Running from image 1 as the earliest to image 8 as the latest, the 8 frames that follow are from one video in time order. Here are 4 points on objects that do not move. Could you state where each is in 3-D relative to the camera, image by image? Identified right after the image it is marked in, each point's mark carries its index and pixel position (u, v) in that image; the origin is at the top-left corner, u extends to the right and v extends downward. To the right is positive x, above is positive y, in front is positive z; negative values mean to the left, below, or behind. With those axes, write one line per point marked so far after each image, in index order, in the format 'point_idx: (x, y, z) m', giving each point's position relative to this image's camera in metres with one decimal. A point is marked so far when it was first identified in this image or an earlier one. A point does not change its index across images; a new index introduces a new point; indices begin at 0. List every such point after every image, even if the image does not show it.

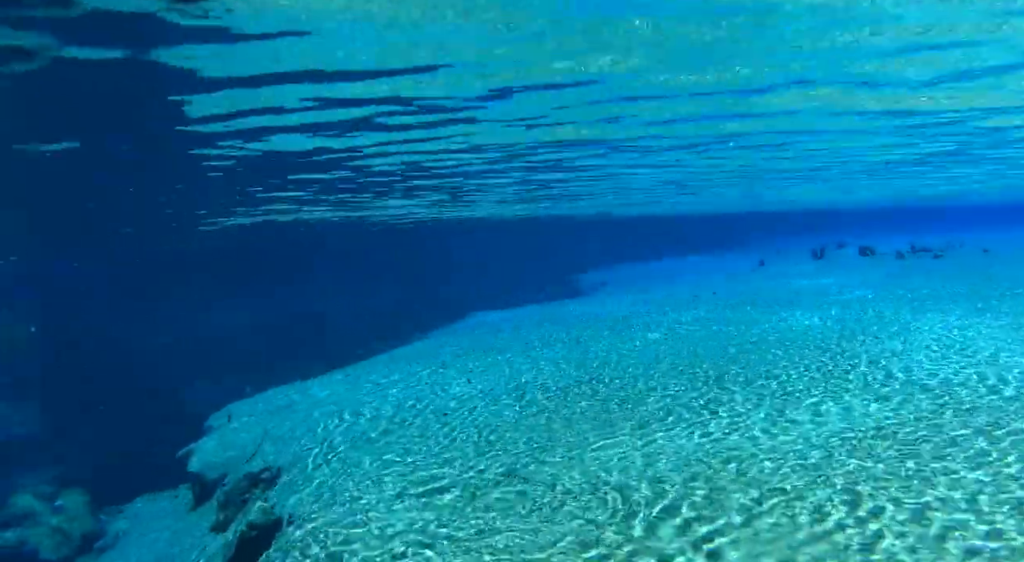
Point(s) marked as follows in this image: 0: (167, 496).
0: (-5.8, -3.6, +16.4) m
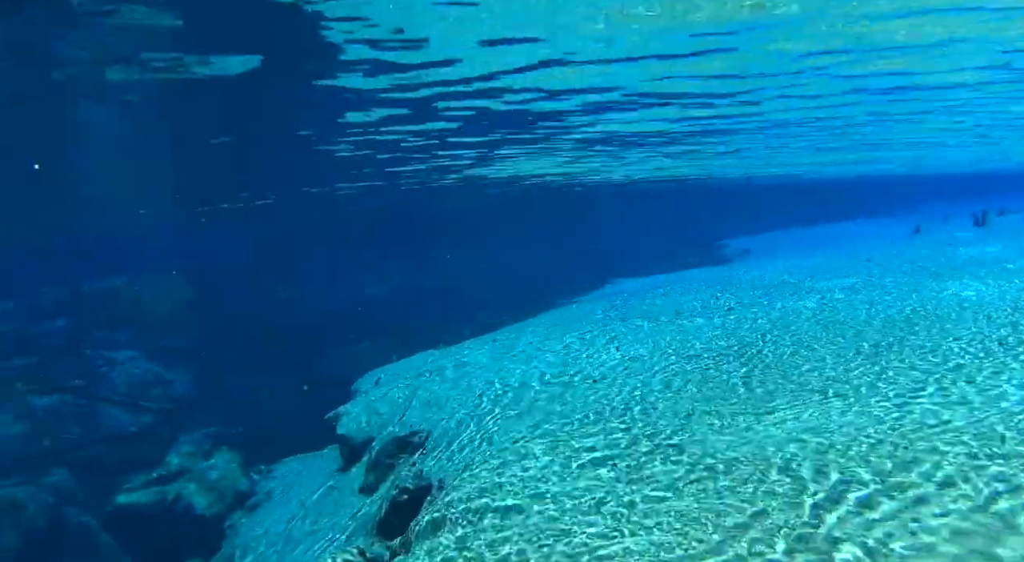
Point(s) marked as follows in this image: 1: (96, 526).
0: (-3.7, -3.8, +17.9) m
1: (-7.5, -4.5, +16.9) m
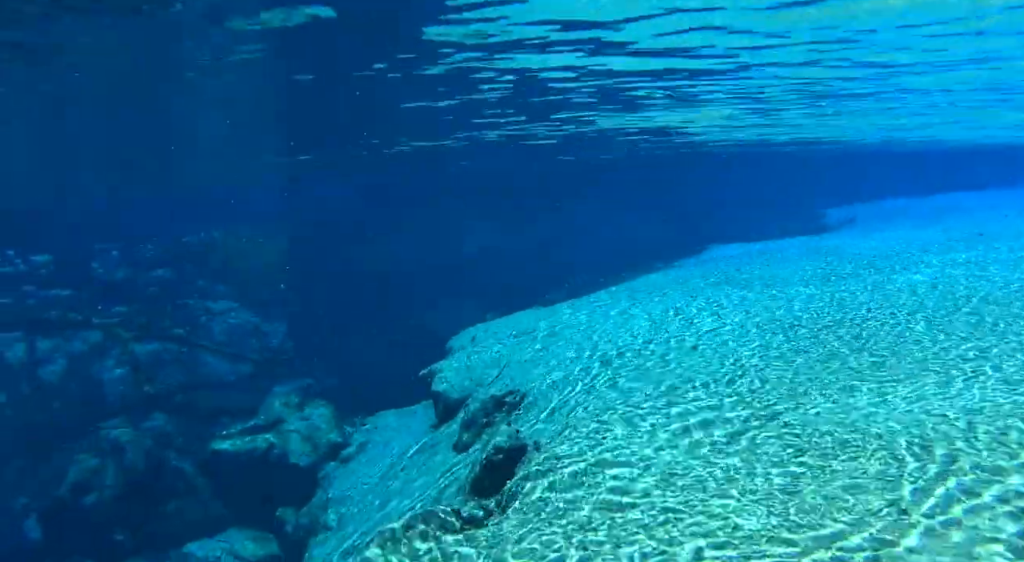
0: (-1.8, -2.9, +17.7) m
1: (-5.8, -3.5, +17.1) m
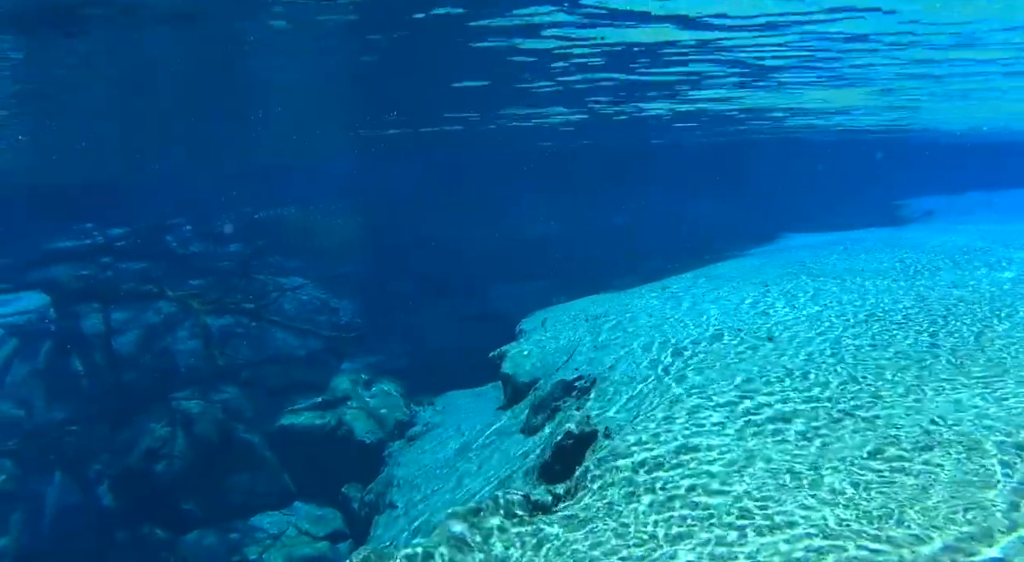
0: (-0.5, -2.5, +17.3) m
1: (-4.5, -3.0, +17.0) m
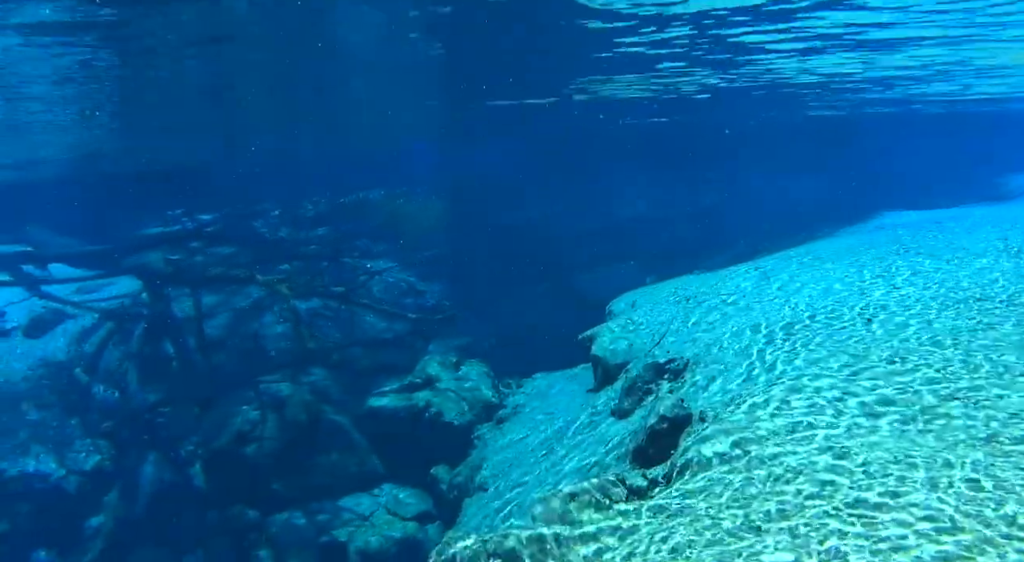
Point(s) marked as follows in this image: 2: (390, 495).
0: (+1.1, -2.0, +16.7) m
1: (-3.0, -2.6, +16.8) m
2: (-2.0, -3.7, +15.8) m
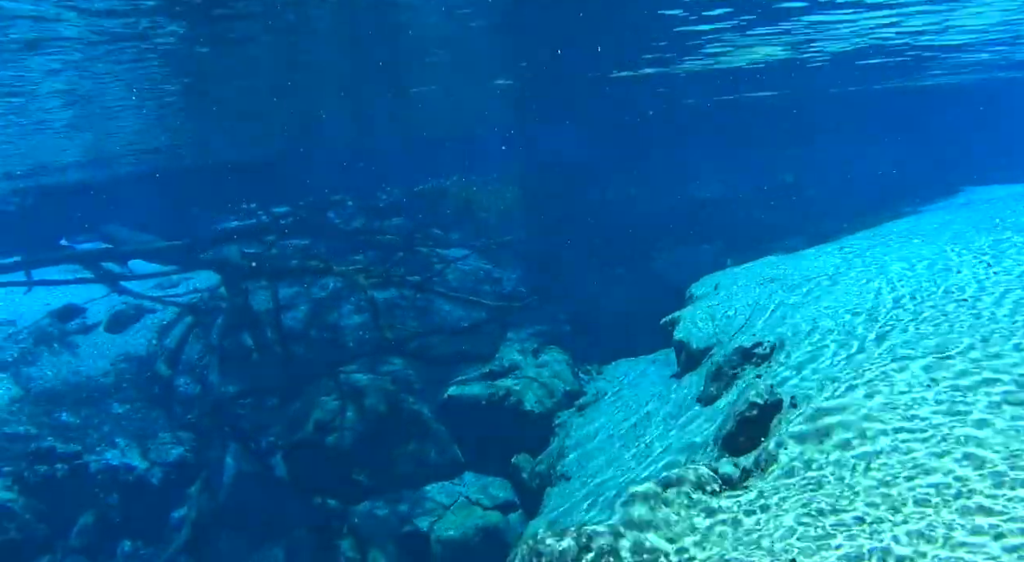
0: (+2.4, -1.6, +16.0) m
1: (-1.5, -2.3, +16.4) m
2: (-0.7, -3.4, +15.4) m
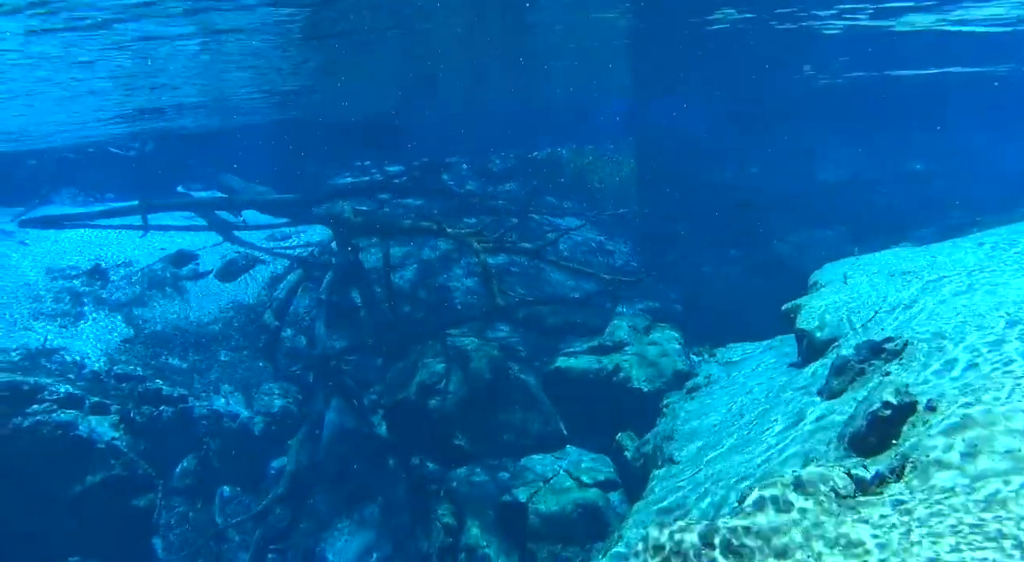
0: (+4.2, -1.1, +14.8) m
1: (+0.3, -1.6, +15.7) m
2: (+1.0, -2.7, +14.6) m
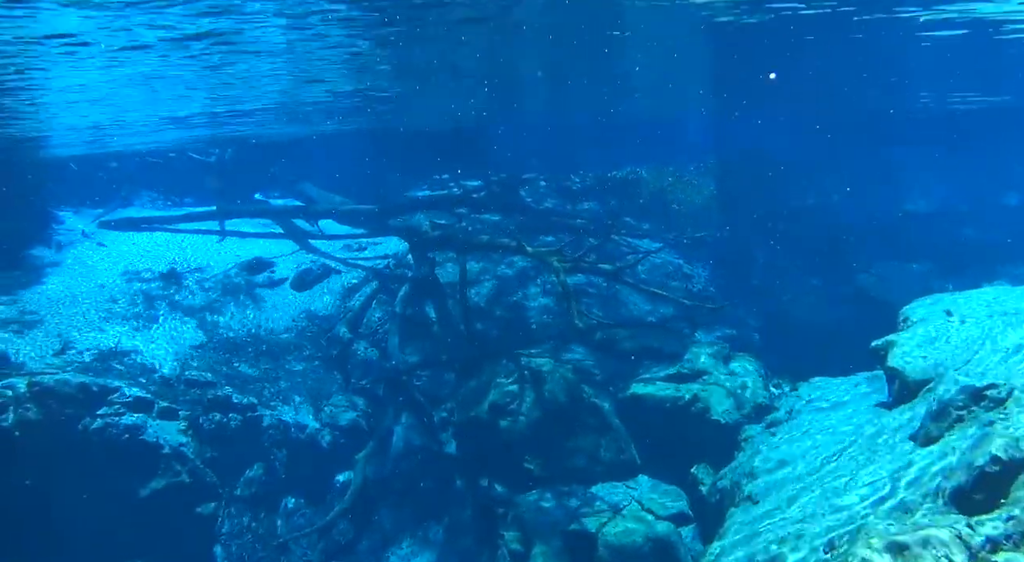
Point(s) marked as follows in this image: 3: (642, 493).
0: (+5.4, -1.6, +13.8) m
1: (+1.5, -2.0, +15.0) m
2: (+2.1, -3.1, +13.8) m
3: (+2.0, -3.1, +13.8) m
